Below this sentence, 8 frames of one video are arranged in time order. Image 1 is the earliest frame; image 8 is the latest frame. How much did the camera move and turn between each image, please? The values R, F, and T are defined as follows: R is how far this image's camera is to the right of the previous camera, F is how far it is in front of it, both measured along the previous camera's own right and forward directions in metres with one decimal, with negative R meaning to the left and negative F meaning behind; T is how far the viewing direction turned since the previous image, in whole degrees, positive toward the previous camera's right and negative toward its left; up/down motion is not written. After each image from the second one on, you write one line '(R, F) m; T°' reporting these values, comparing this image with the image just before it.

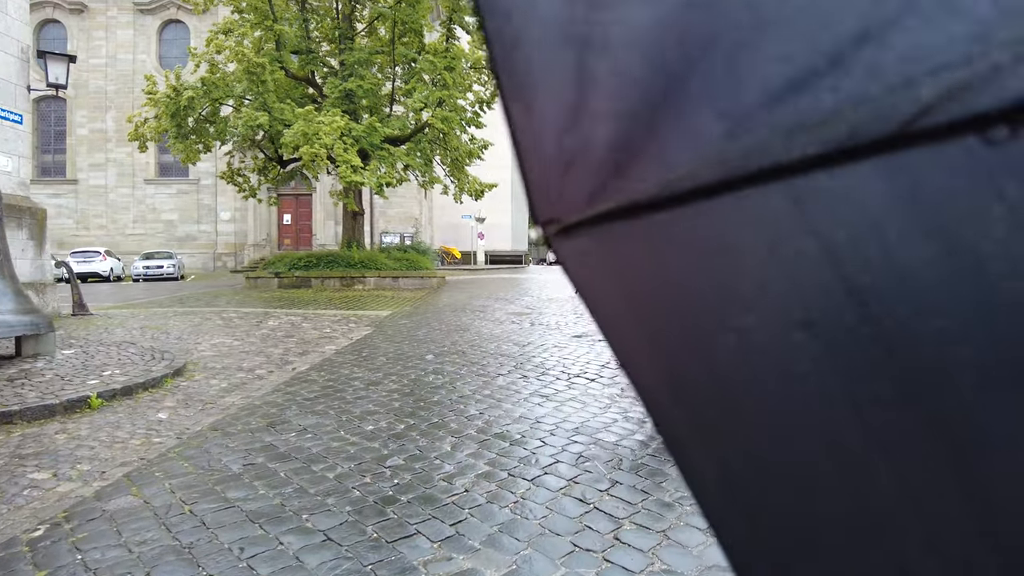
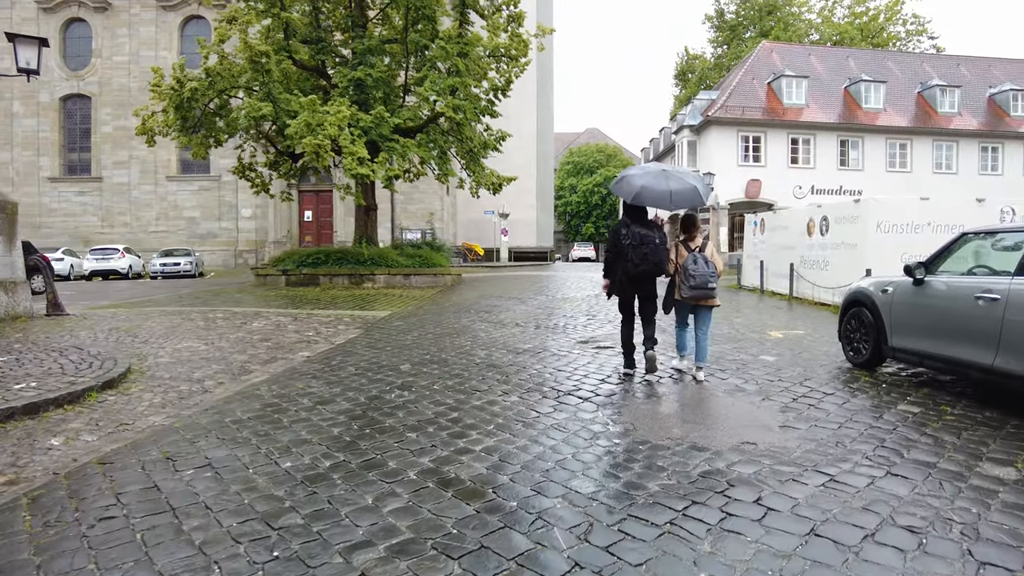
(+0.4, +1.0) m; -3°
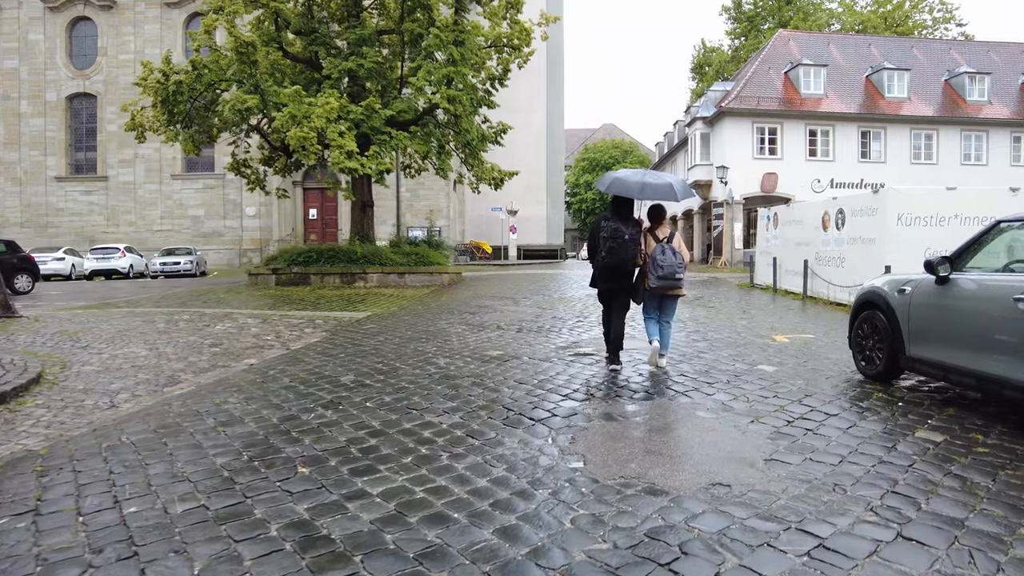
(+0.5, +0.8) m; -2°
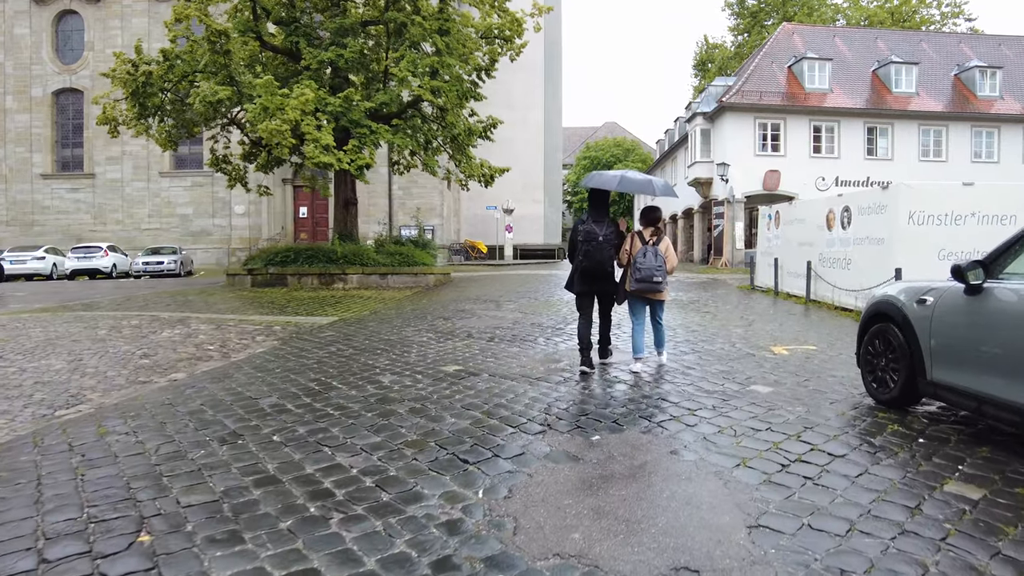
(+0.4, +0.8) m; 0°
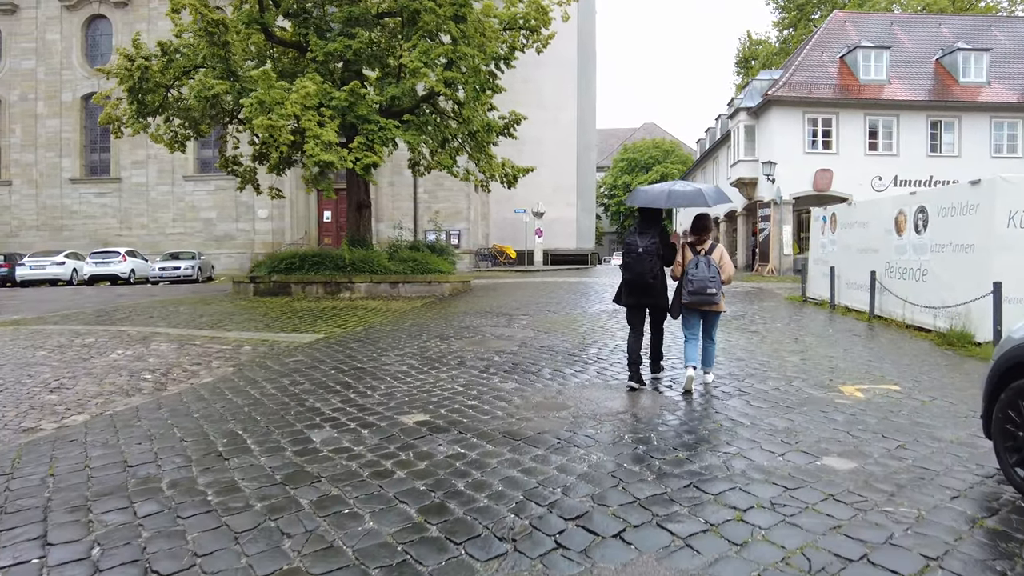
(+0.4, +1.5) m; -3°
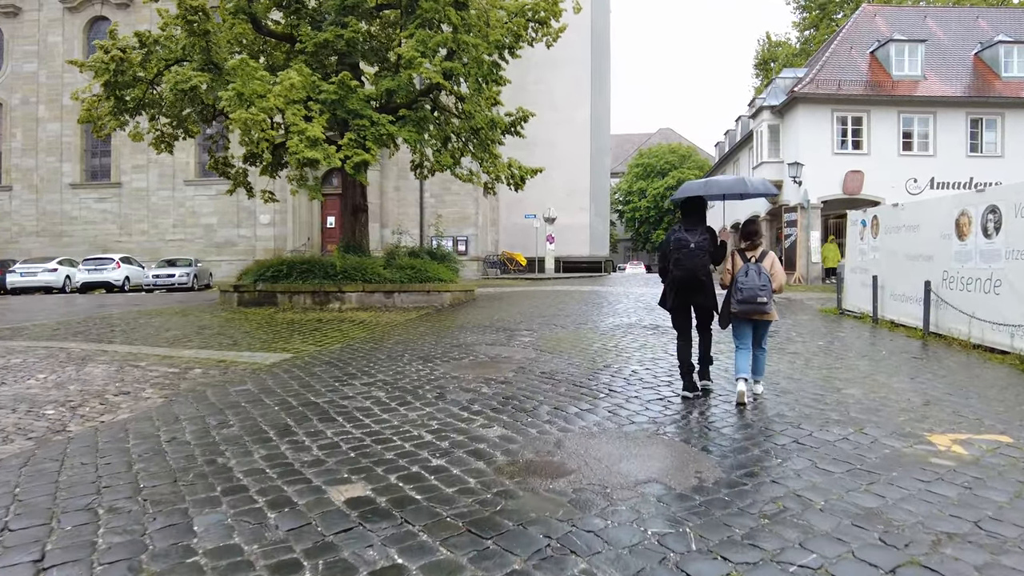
(+0.2, +1.3) m; -1°
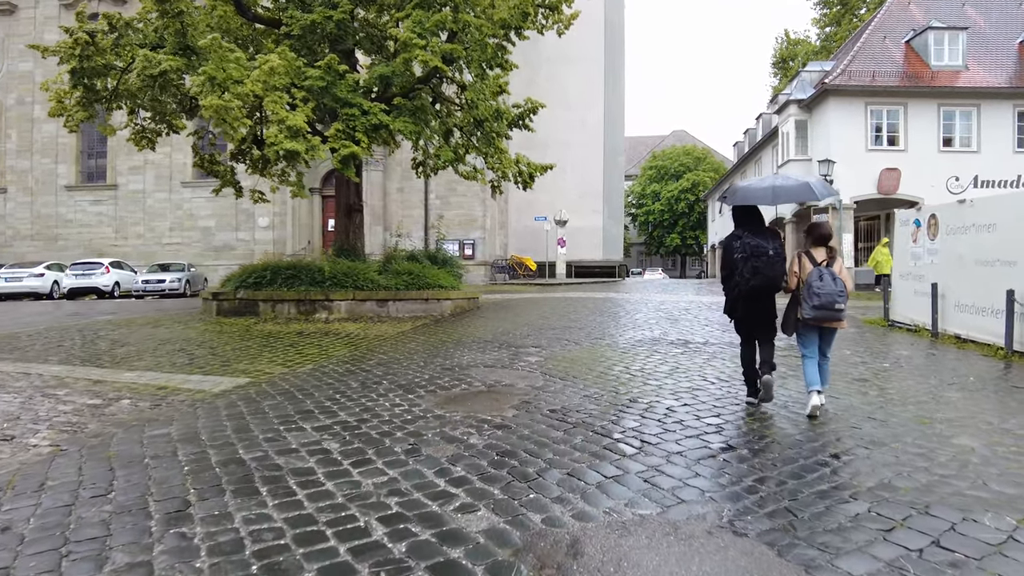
(+0.1, +1.4) m; -1°
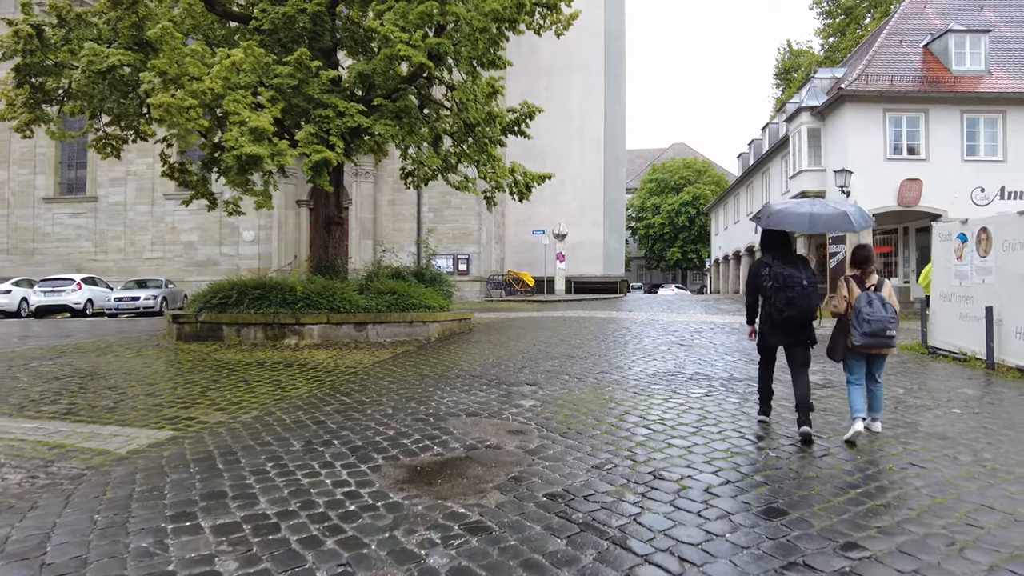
(+0.1, +1.3) m; 0°
